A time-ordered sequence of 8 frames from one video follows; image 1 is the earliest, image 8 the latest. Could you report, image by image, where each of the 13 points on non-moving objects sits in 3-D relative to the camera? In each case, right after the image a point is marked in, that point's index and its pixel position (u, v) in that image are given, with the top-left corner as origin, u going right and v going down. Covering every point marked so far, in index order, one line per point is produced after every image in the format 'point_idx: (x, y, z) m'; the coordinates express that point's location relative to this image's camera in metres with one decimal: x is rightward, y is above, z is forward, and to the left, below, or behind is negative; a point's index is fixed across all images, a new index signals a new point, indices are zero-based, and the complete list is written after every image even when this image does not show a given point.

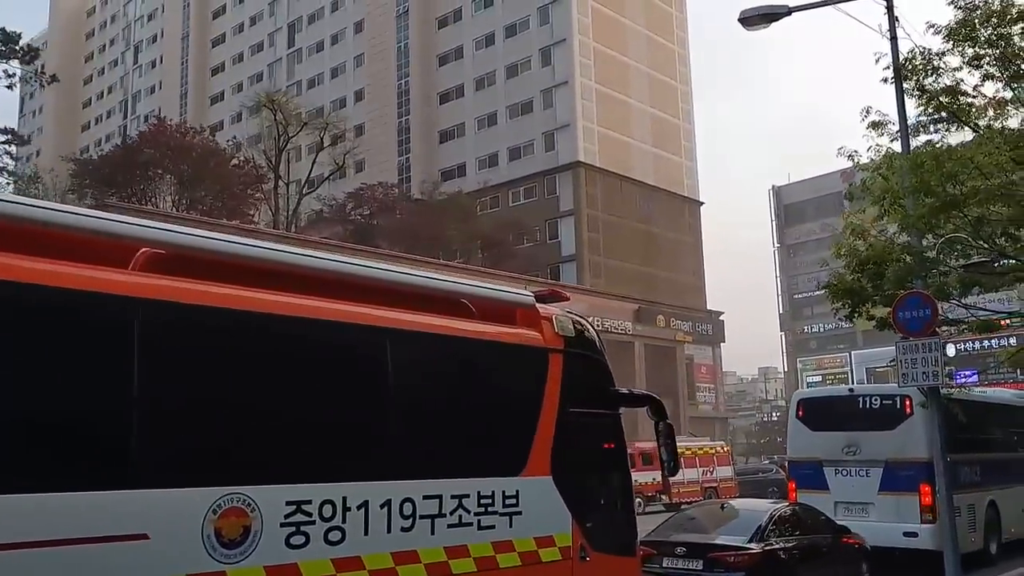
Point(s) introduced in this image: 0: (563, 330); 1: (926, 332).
0: (+0.3, -0.3, +6.8) m
1: (+4.4, -0.4, +9.7) m
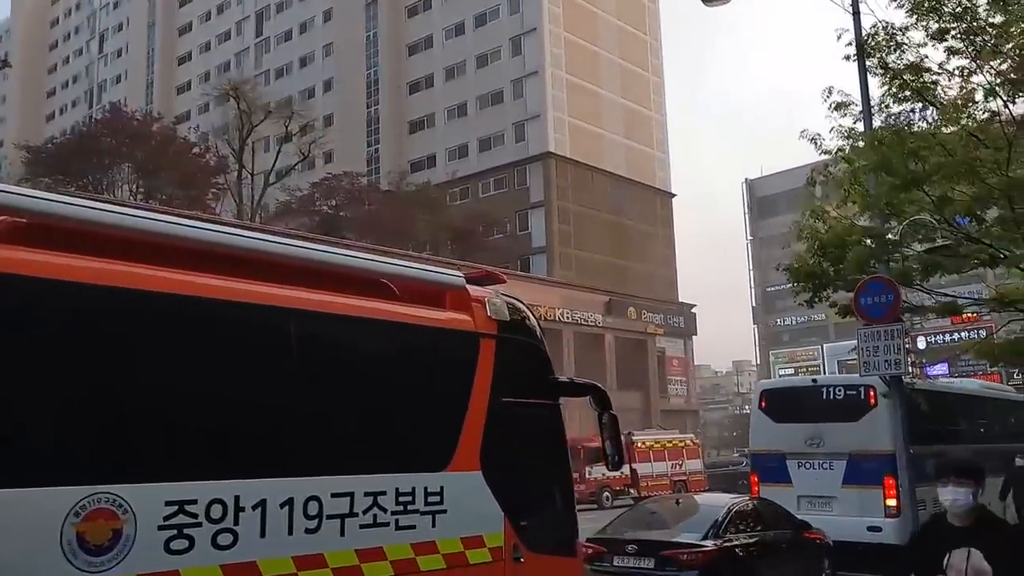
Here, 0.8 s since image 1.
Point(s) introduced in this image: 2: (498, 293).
0: (-0.1, -0.2, +6.3) m
1: (+3.8, -0.3, +9.3) m
2: (-0.1, 0.0, +6.6) m
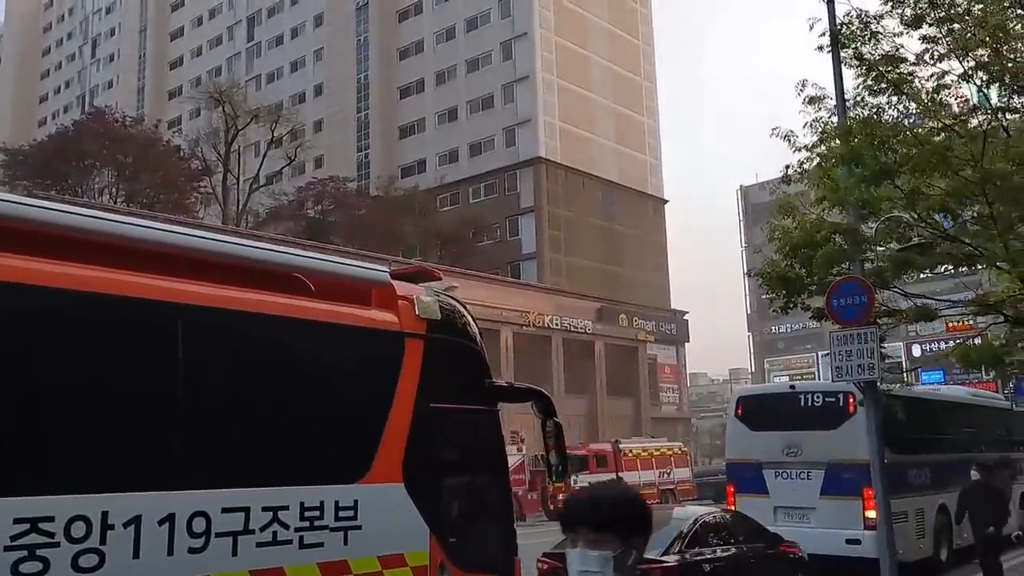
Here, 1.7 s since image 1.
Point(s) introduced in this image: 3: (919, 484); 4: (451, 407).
0: (-0.6, -0.1, +5.8) m
1: (+3.4, -0.3, +8.9) m
2: (-0.5, 0.0, +6.1) m
3: (+5.9, -2.8, +13.5) m
4: (-0.4, -0.8, +5.8) m
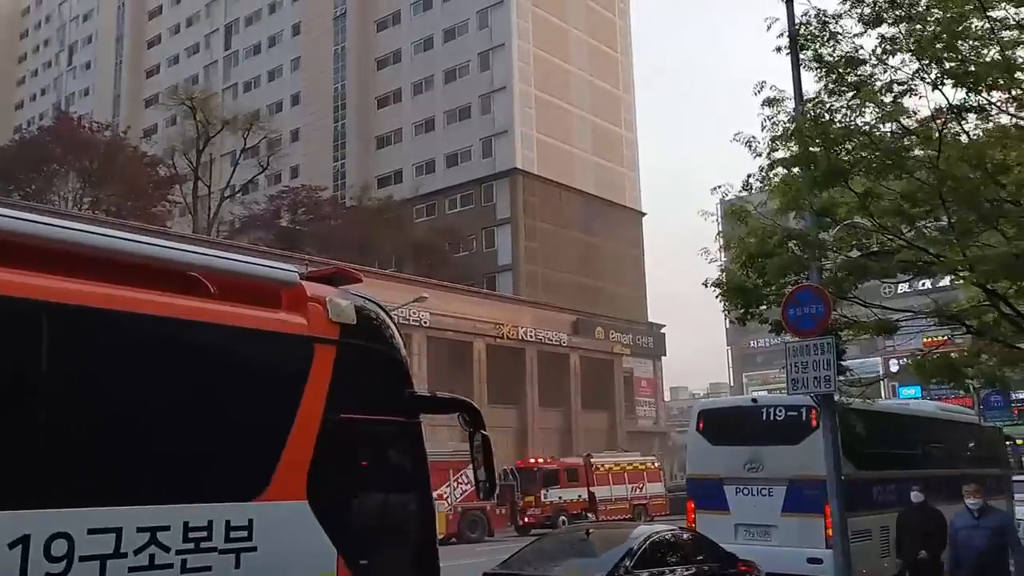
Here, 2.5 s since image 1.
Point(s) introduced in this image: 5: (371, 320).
0: (-1.0, -0.2, +5.4) m
1: (+2.8, -0.4, +8.5) m
2: (-1.0, 0.0, +5.7) m
3: (+5.2, -3.0, +13.2) m
4: (-0.9, -0.8, +5.4) m
5: (-0.9, -0.2, +5.7) m
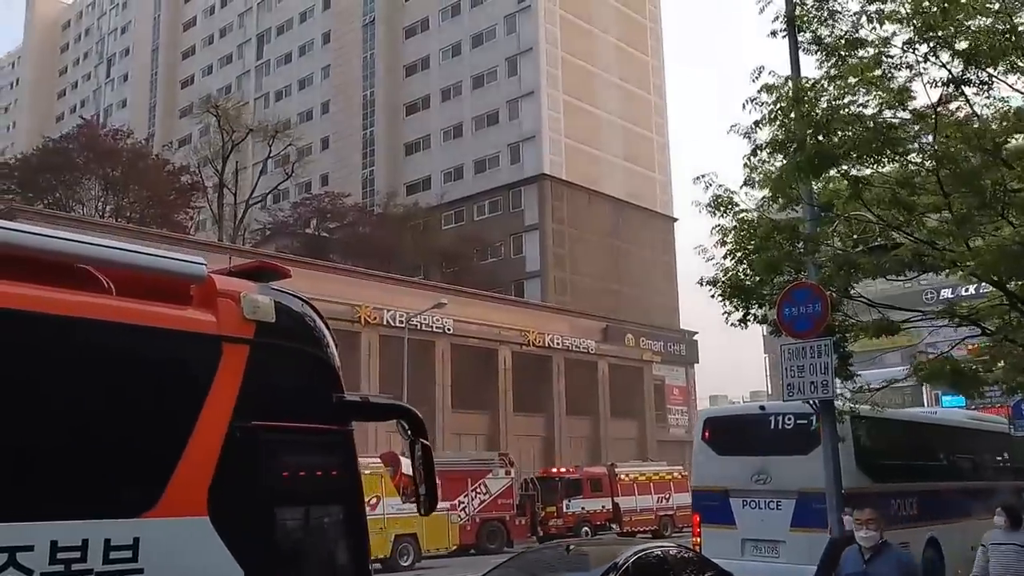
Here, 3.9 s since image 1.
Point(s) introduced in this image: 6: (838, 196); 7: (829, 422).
0: (-1.4, -0.1, +4.9) m
1: (+2.6, -0.4, +7.9) m
2: (-1.4, 0.0, +5.2) m
3: (+5.2, -3.0, +12.4) m
4: (-1.3, -0.7, +4.9) m
5: (-1.2, -0.2, +5.2) m
6: (+3.5, +1.0, +10.1) m
7: (+2.7, -1.2, +8.0) m
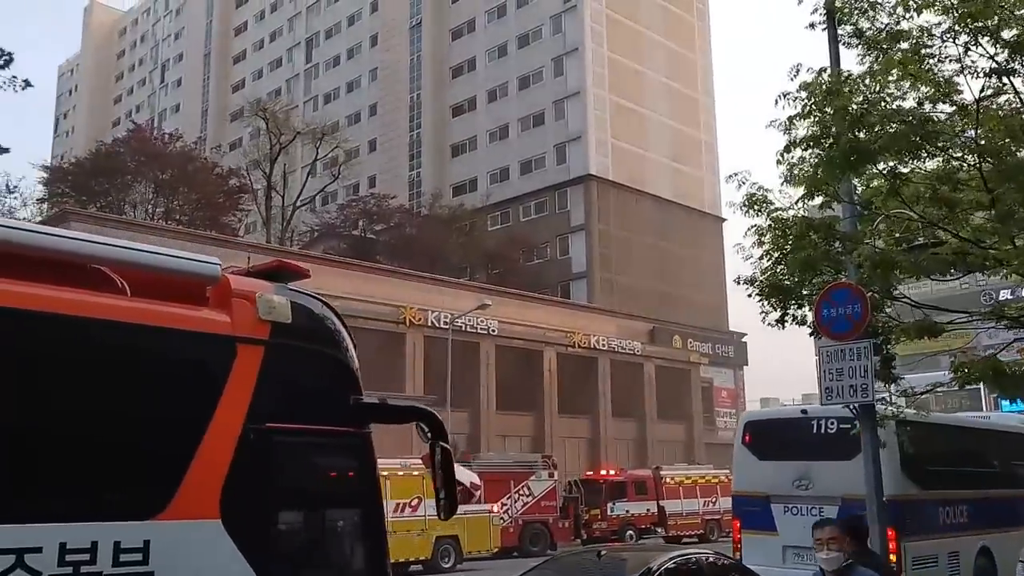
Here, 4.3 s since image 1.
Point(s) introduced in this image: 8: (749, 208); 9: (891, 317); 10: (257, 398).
0: (-1.3, -0.1, +4.9) m
1: (+2.8, -0.4, +7.6) m
2: (-1.2, 0.0, +5.2) m
3: (+5.7, -3.0, +12.0) m
4: (-1.2, -0.7, +4.8) m
5: (-1.1, -0.2, +5.1) m
6: (+3.9, +1.0, +9.8) m
7: (+3.0, -1.2, +7.7) m
8: (+2.7, +0.9, +10.6) m
9: (+4.0, -0.3, +9.8) m
10: (-1.3, -0.6, +4.8) m
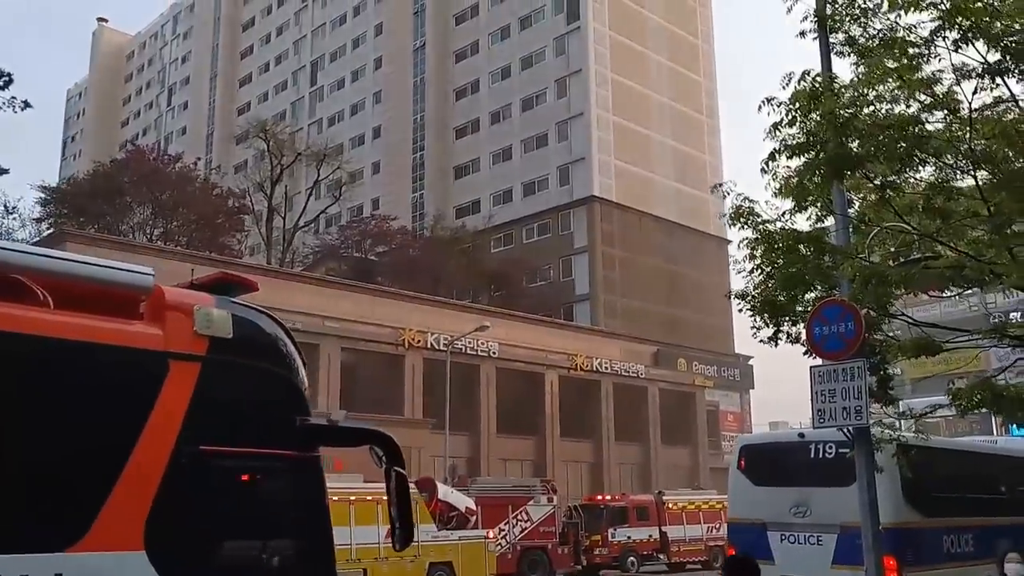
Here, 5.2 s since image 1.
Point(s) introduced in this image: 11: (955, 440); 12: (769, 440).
0: (-1.5, -0.2, +4.5) m
1: (+2.7, -0.5, +7.2) m
2: (-1.5, -0.1, +4.8) m
3: (+5.5, -3.3, +11.5) m
4: (-1.4, -0.8, +4.5) m
5: (-1.3, -0.2, +4.8) m
6: (+3.7, +0.8, +9.4) m
7: (+2.8, -1.3, +7.3) m
8: (+2.5, +0.7, +10.2) m
9: (+3.8, -0.5, +9.4) m
10: (-1.5, -0.6, +4.4) m
11: (+6.0, -2.0, +12.2) m
12: (+3.5, -2.0, +12.4) m
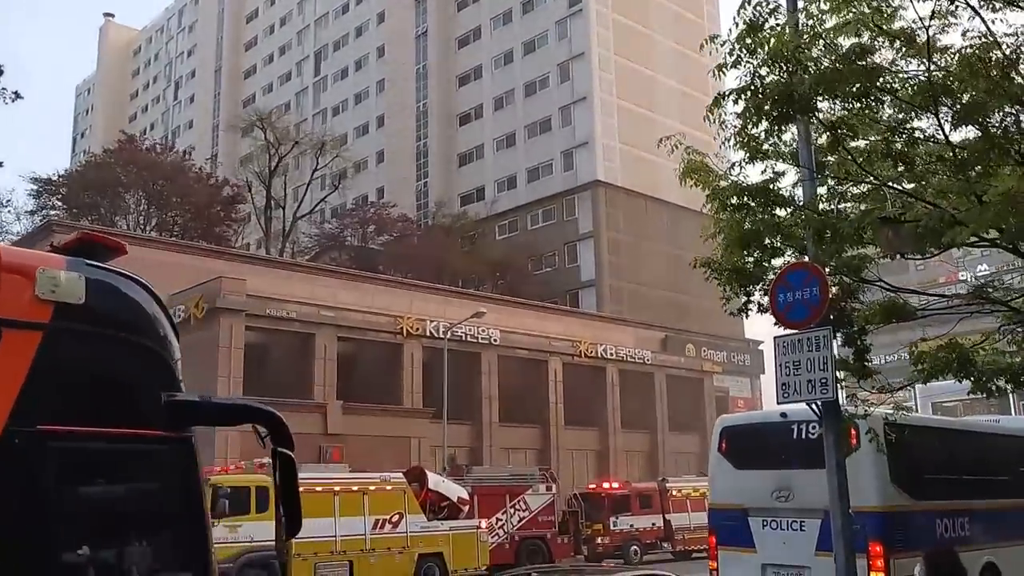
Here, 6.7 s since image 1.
0: (-2.0, 0.0, +4.0) m
1: (+2.2, -0.2, +6.7) m
2: (-2.0, +0.1, +4.3) m
3: (+5.2, -2.9, +10.9) m
4: (-1.9, -0.6, +4.0) m
5: (-1.8, -0.1, +4.3) m
6: (+3.3, +1.1, +8.8) m
7: (+2.4, -1.0, +6.7) m
8: (+2.1, +1.0, +9.6) m
9: (+3.4, -0.2, +8.8) m
10: (-2.0, -0.4, +3.9) m
11: (+5.6, -1.7, +11.6) m
12: (+3.2, -1.7, +11.8) m
